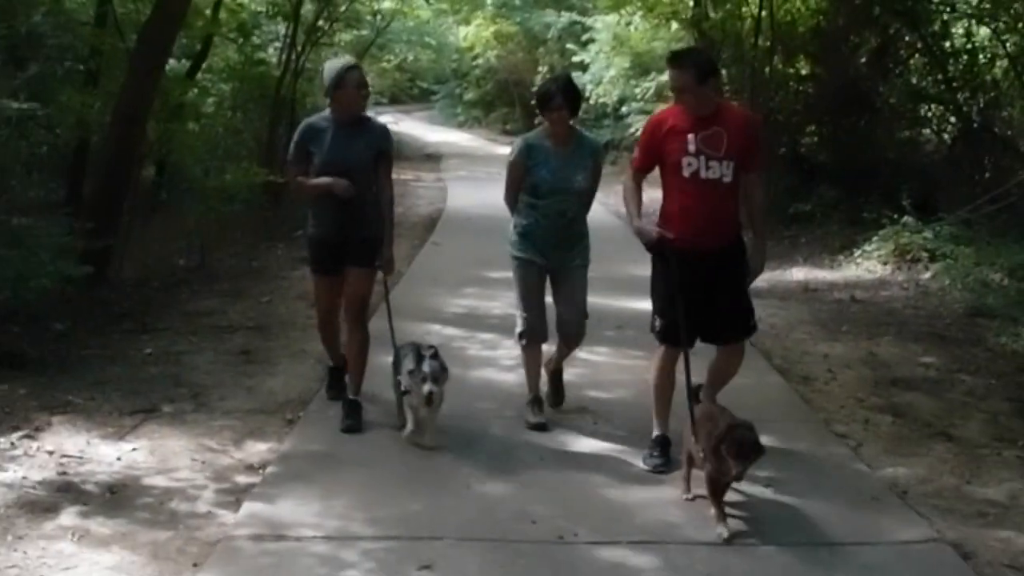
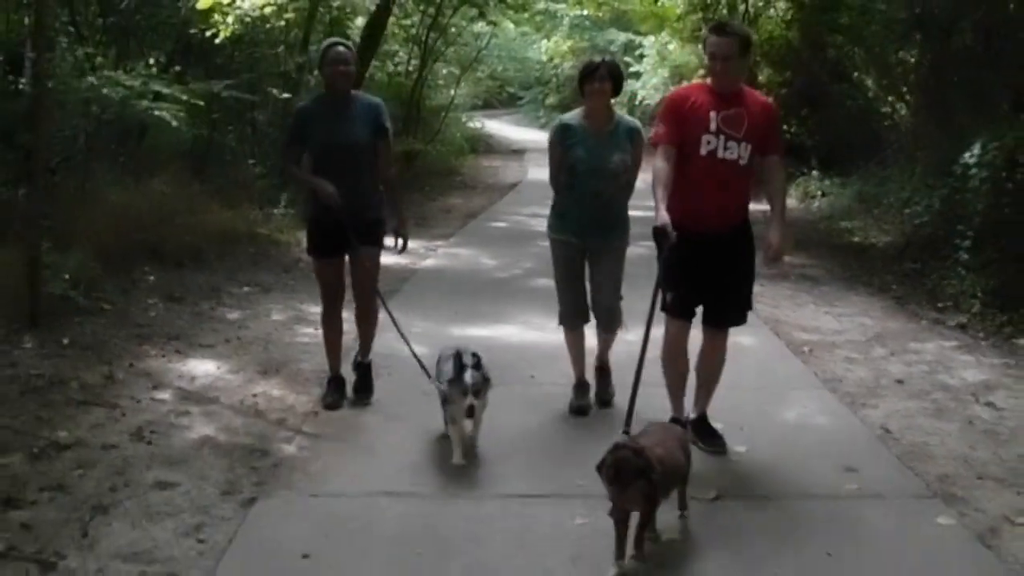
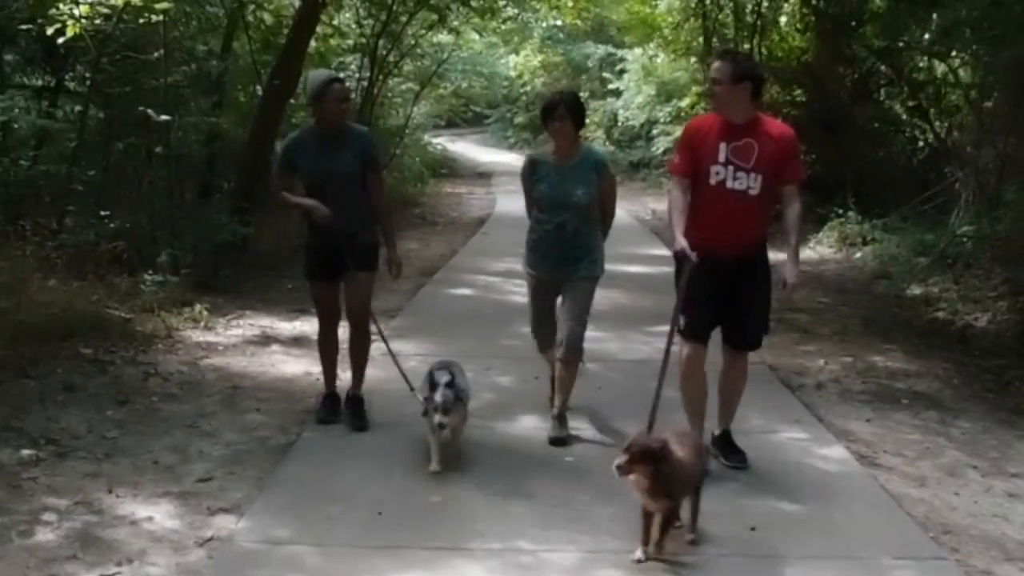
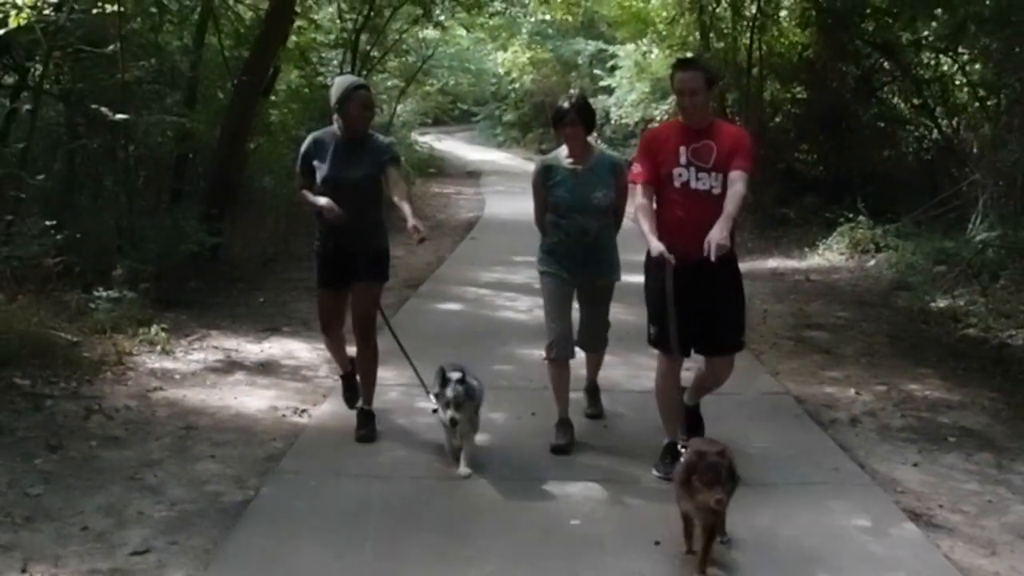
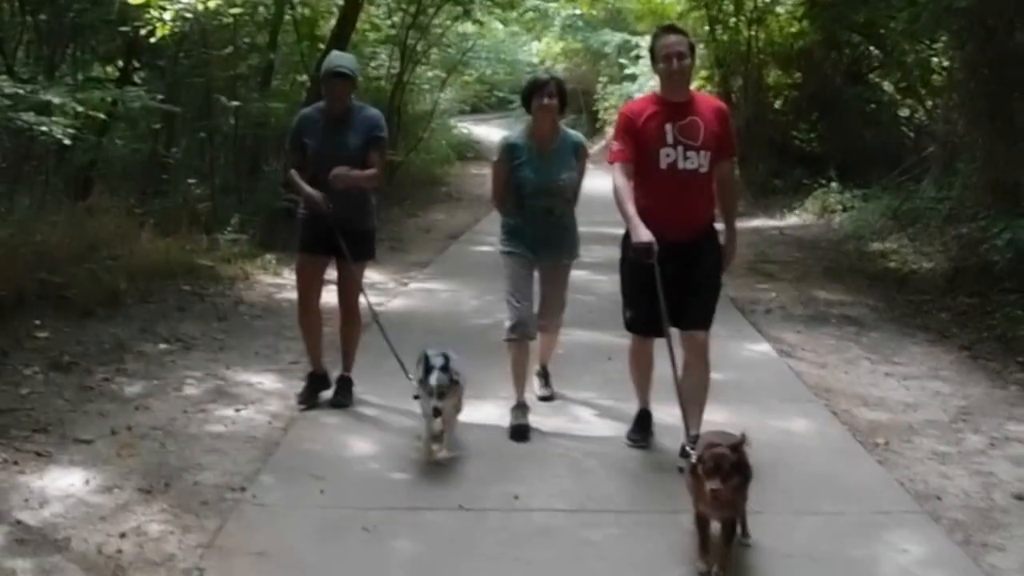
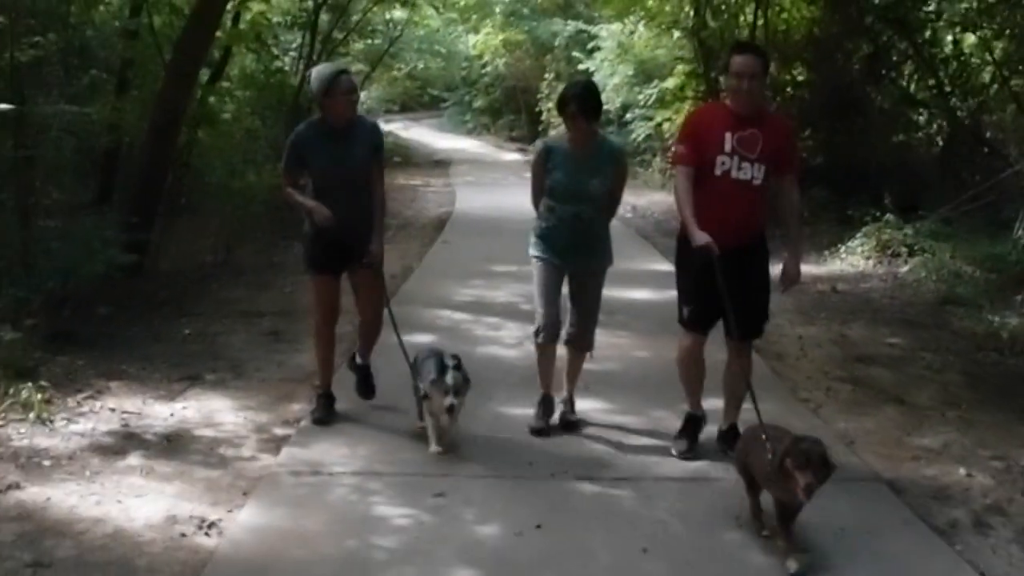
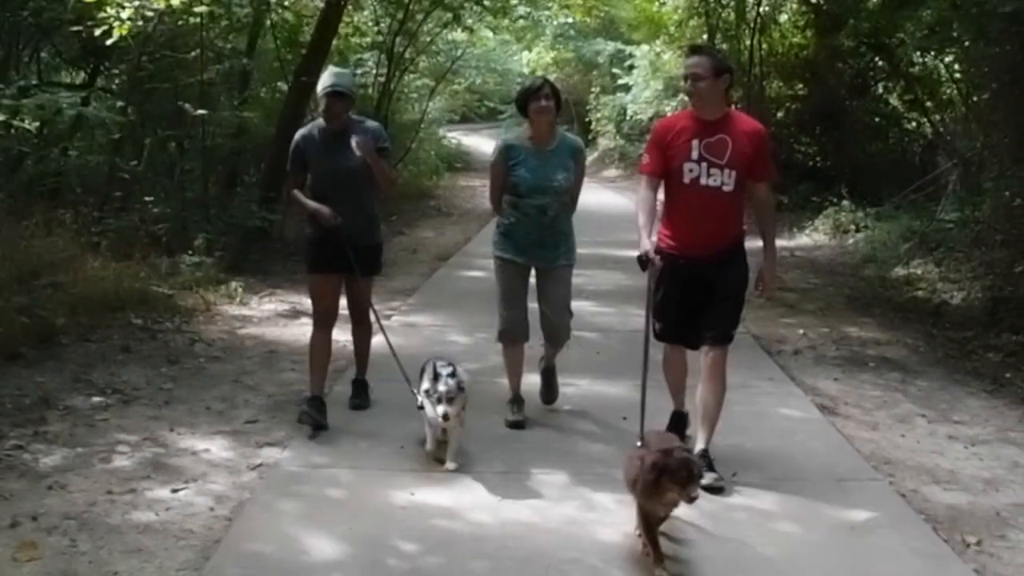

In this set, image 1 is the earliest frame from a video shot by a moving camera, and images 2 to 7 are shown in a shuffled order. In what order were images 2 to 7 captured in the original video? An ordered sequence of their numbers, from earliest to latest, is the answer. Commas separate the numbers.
6, 4, 3, 7, 5, 2
